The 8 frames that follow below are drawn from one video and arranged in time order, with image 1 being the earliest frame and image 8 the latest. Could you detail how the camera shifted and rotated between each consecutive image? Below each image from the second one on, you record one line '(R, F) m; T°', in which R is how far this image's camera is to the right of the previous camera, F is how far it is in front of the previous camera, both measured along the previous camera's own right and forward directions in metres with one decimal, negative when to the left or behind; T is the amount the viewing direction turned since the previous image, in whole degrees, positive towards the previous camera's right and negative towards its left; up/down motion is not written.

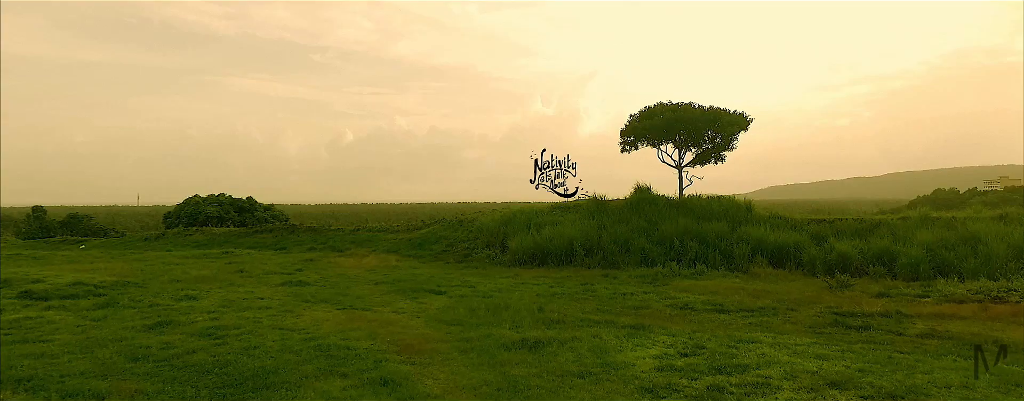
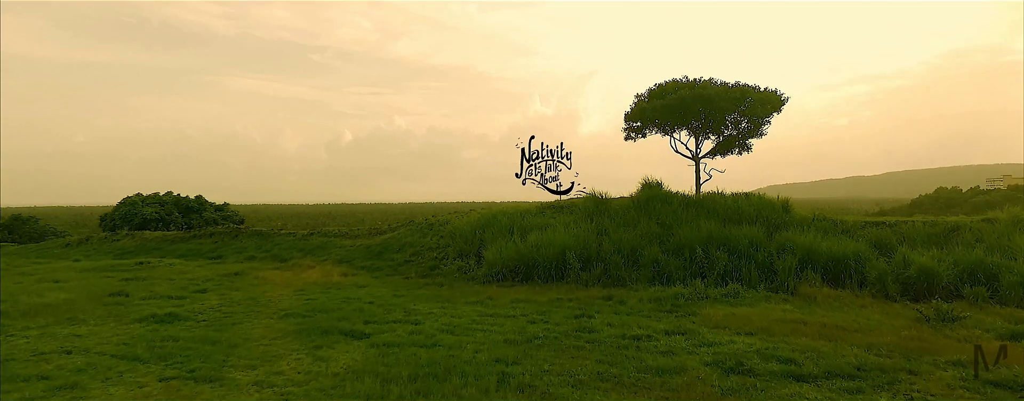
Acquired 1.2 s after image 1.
(+0.2, +2.7) m; 0°
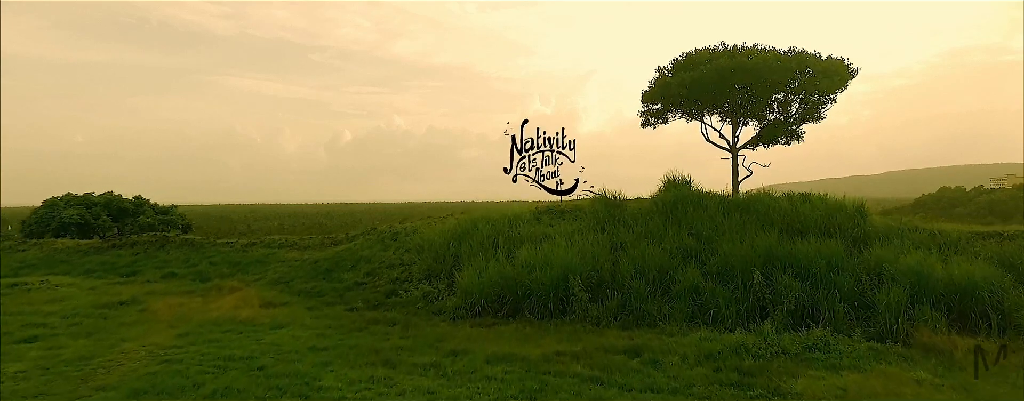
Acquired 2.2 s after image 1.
(+0.1, +2.7) m; 0°
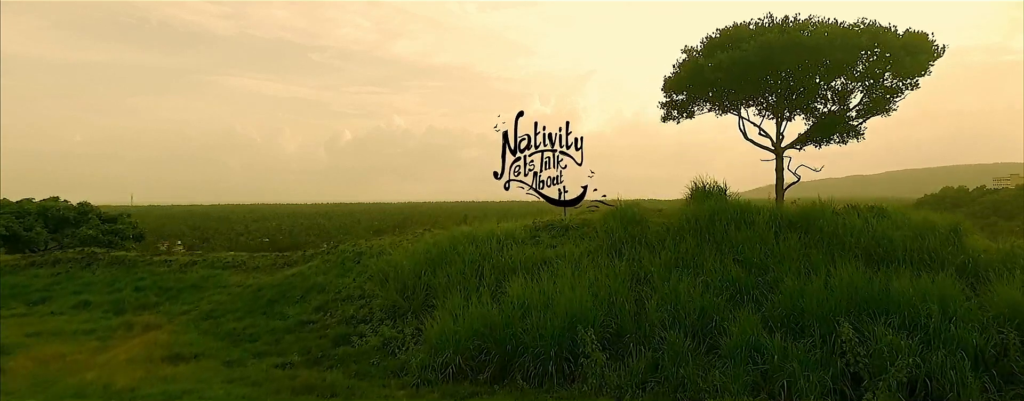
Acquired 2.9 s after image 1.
(+0.1, +1.9) m; 0°
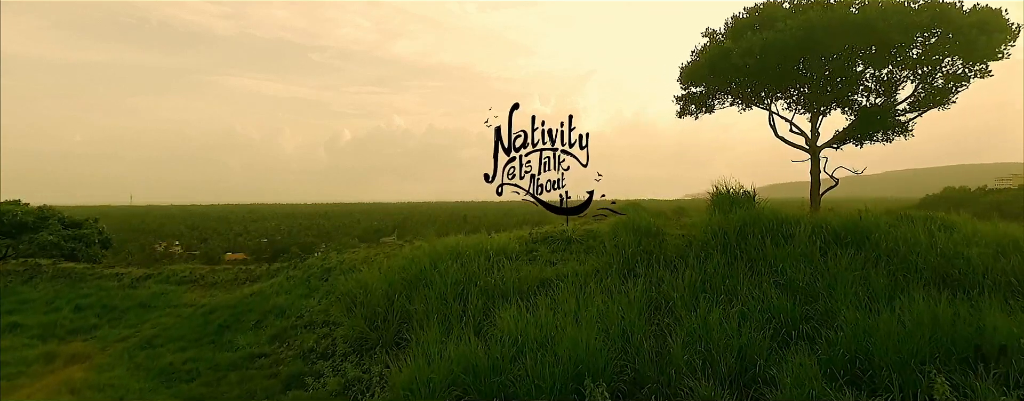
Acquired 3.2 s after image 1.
(0.0, +1.1) m; 0°
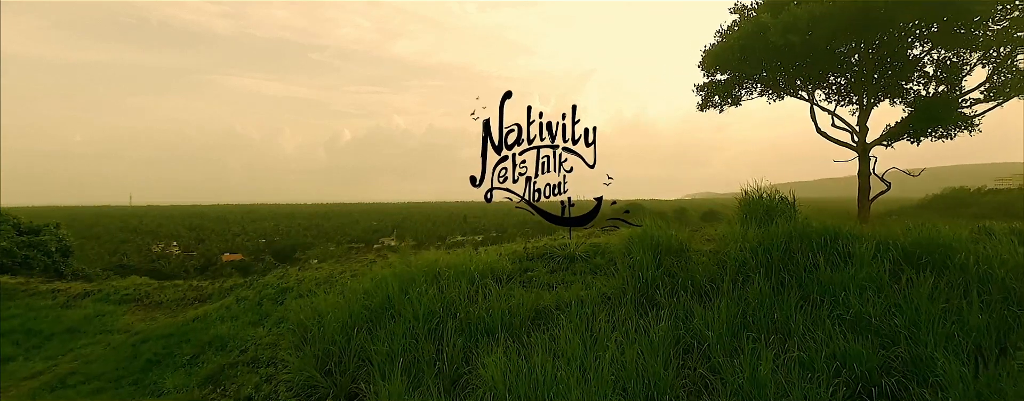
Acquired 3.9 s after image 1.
(+0.1, +1.1) m; 0°
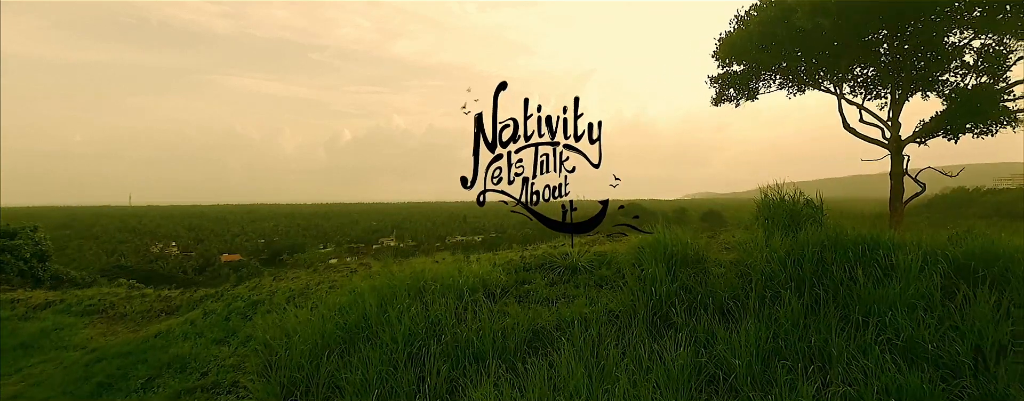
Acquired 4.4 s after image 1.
(0.0, +0.6) m; 0°
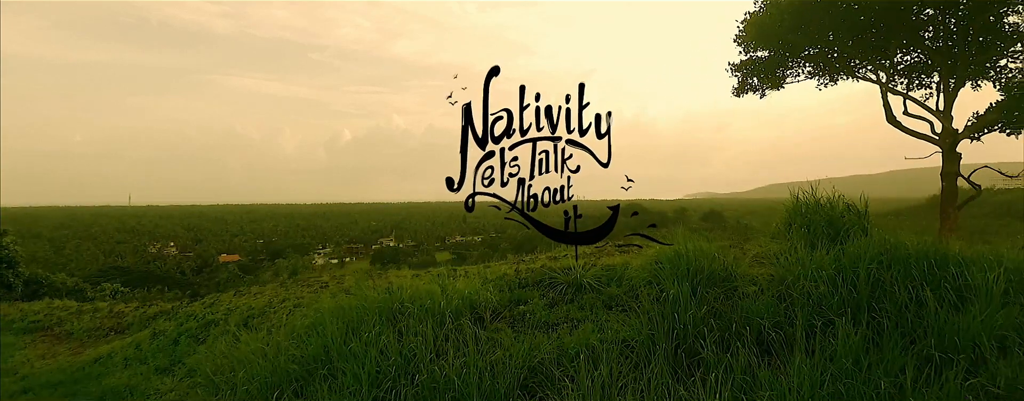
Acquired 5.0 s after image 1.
(0.0, +0.7) m; 0°
